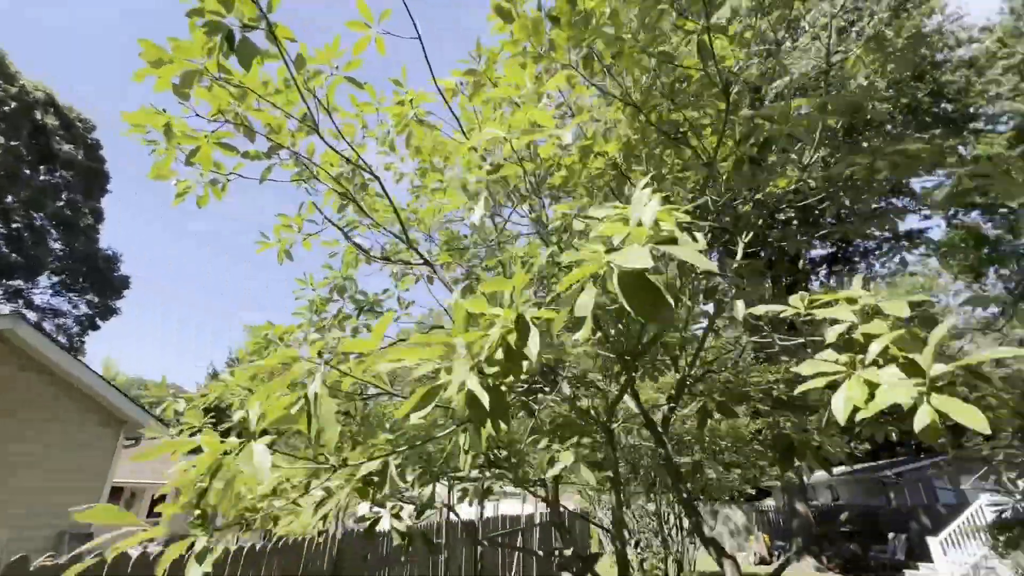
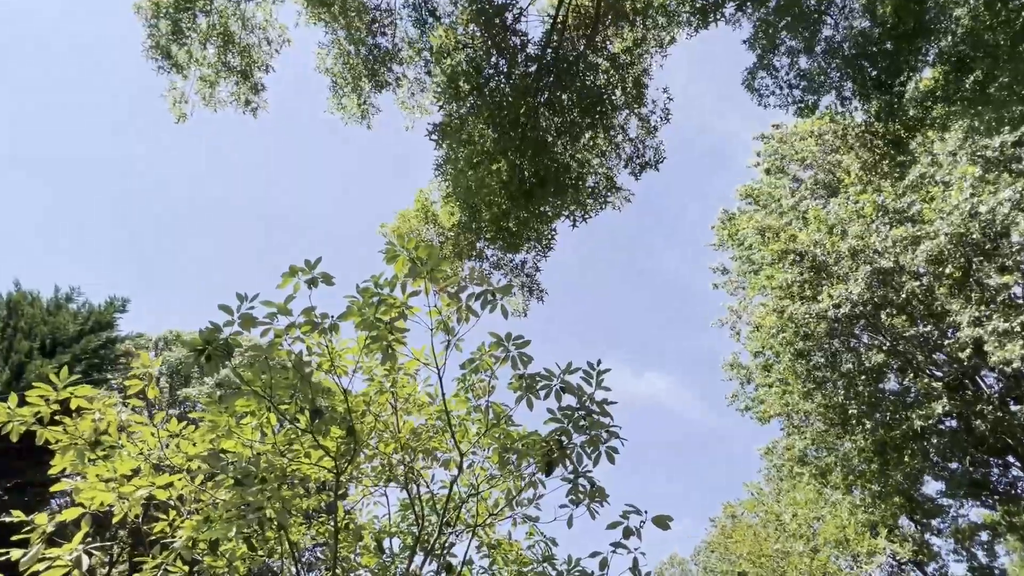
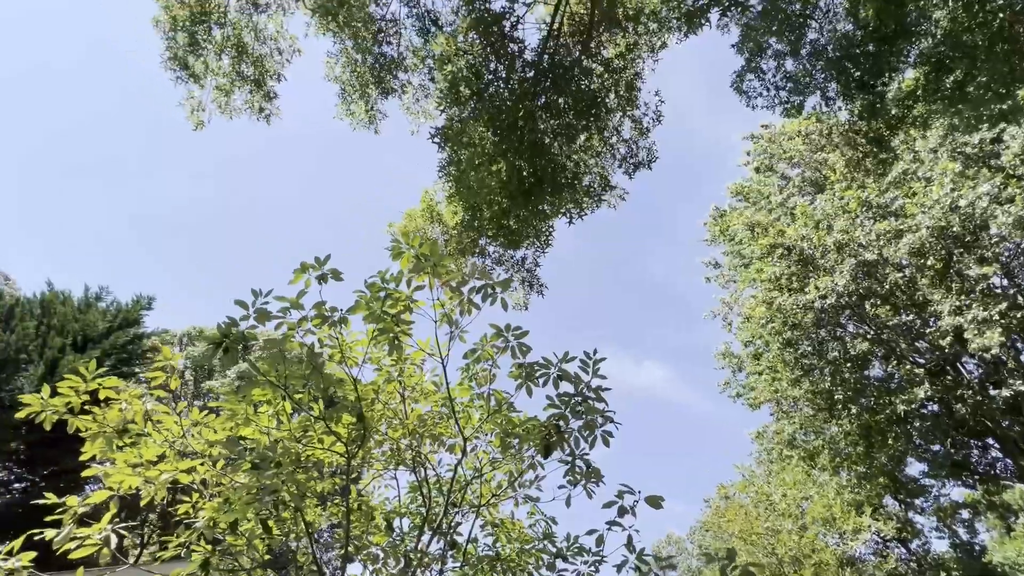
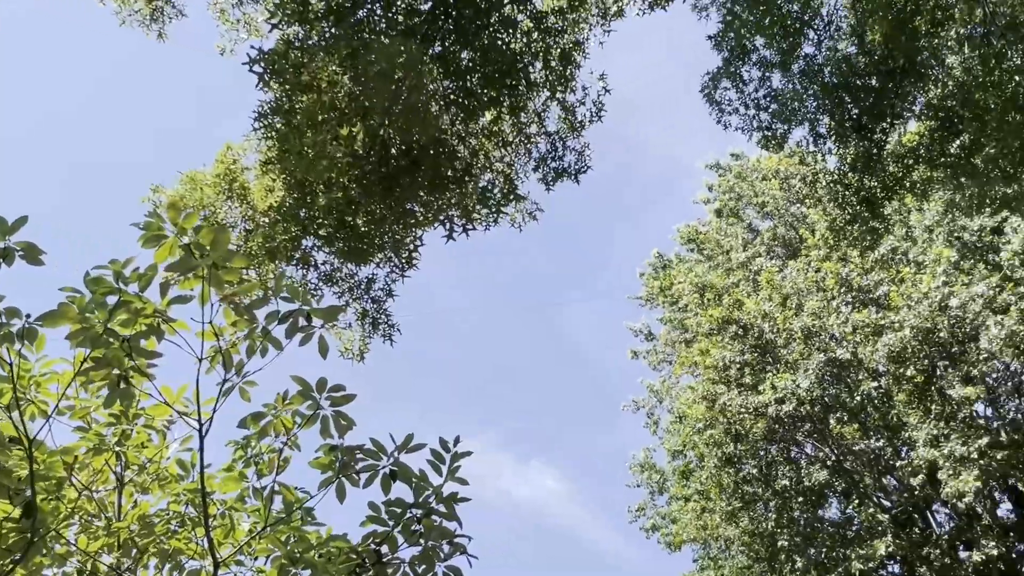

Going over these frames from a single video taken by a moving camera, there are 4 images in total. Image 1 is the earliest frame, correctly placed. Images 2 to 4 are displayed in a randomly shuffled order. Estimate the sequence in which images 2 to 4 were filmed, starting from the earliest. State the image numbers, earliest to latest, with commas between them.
3, 2, 4
